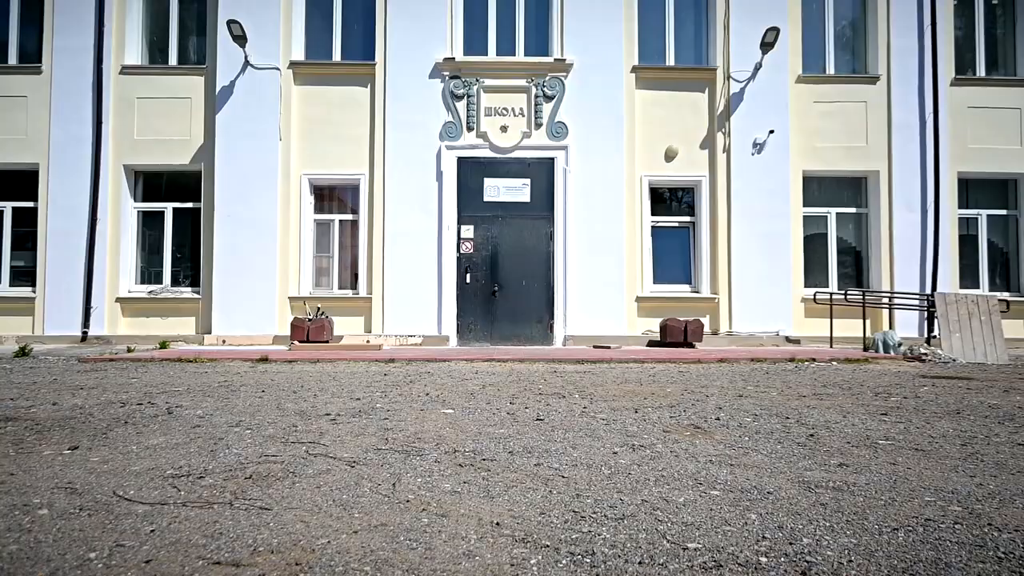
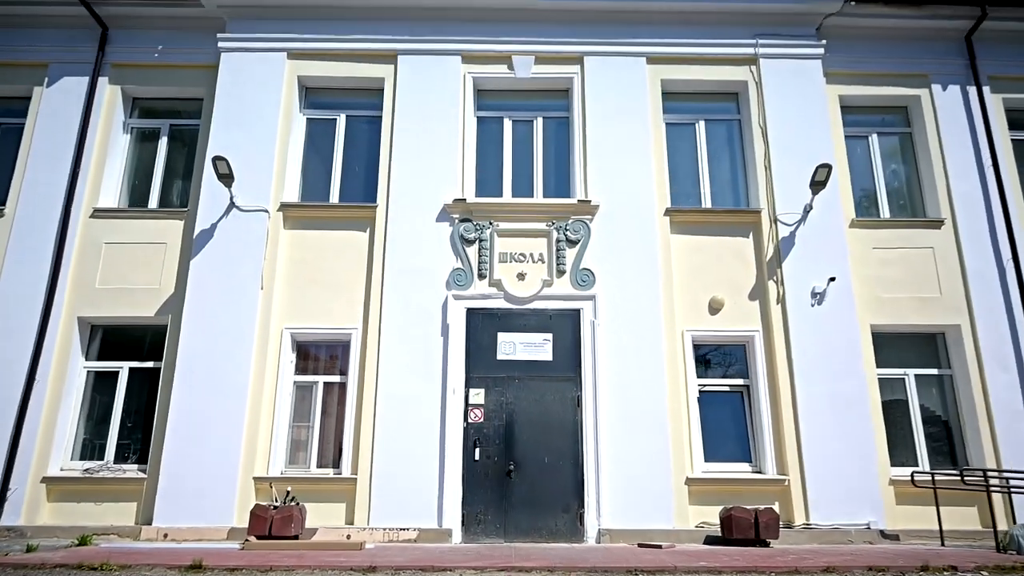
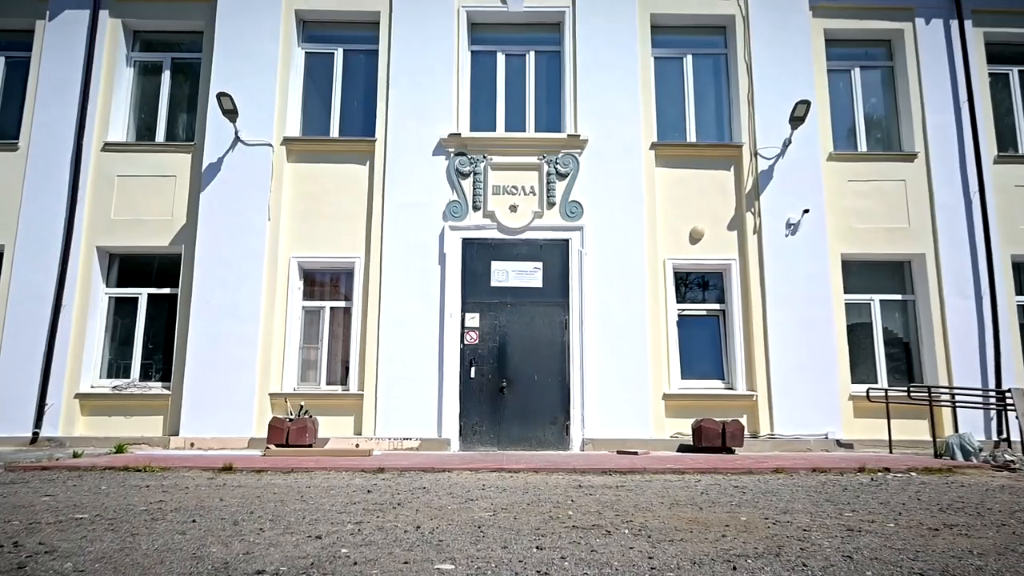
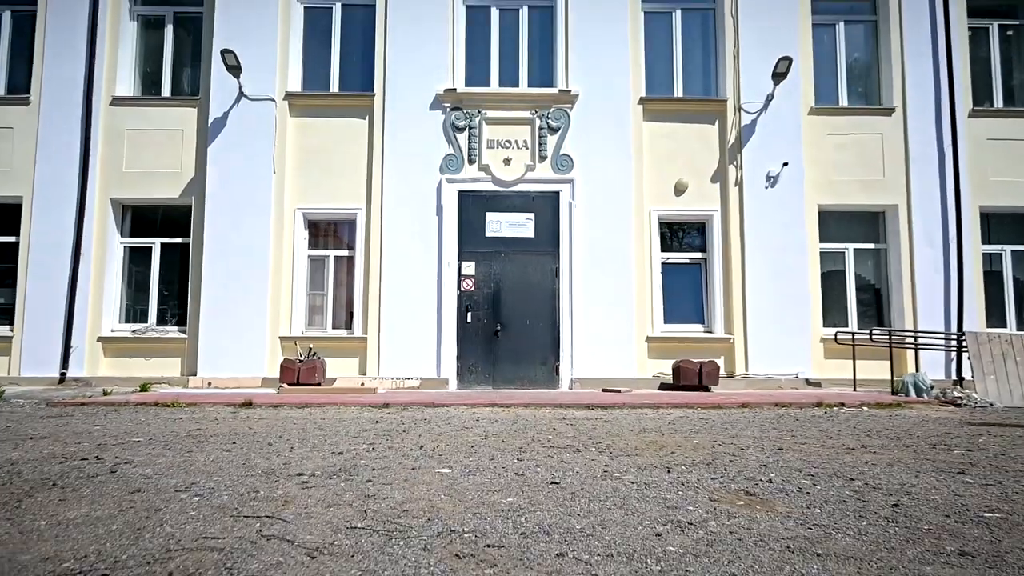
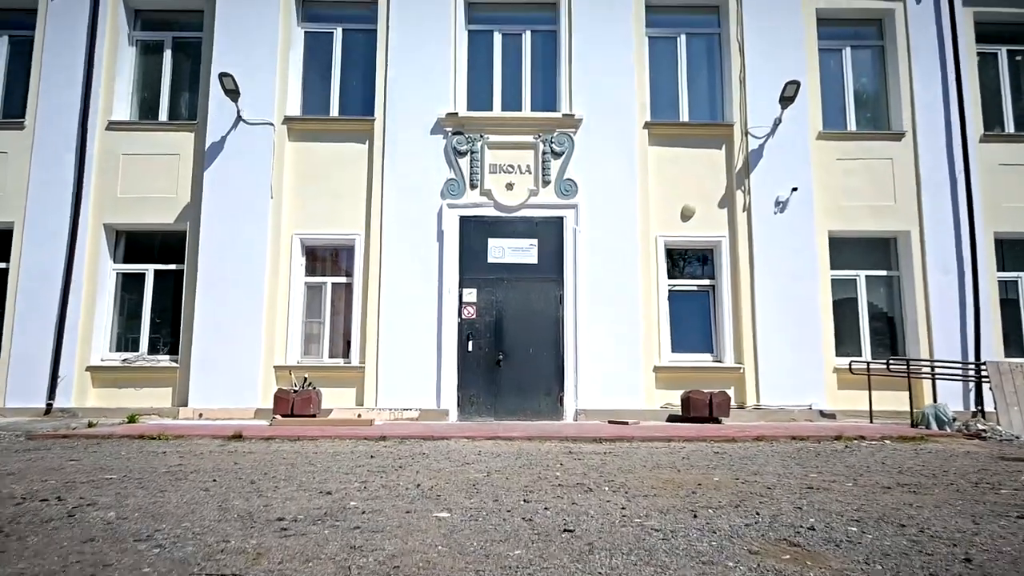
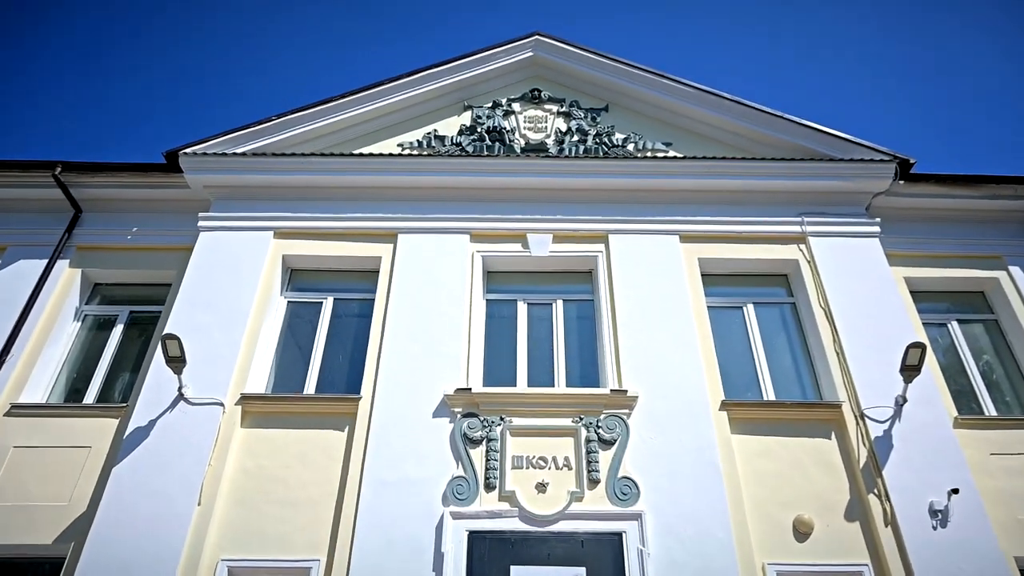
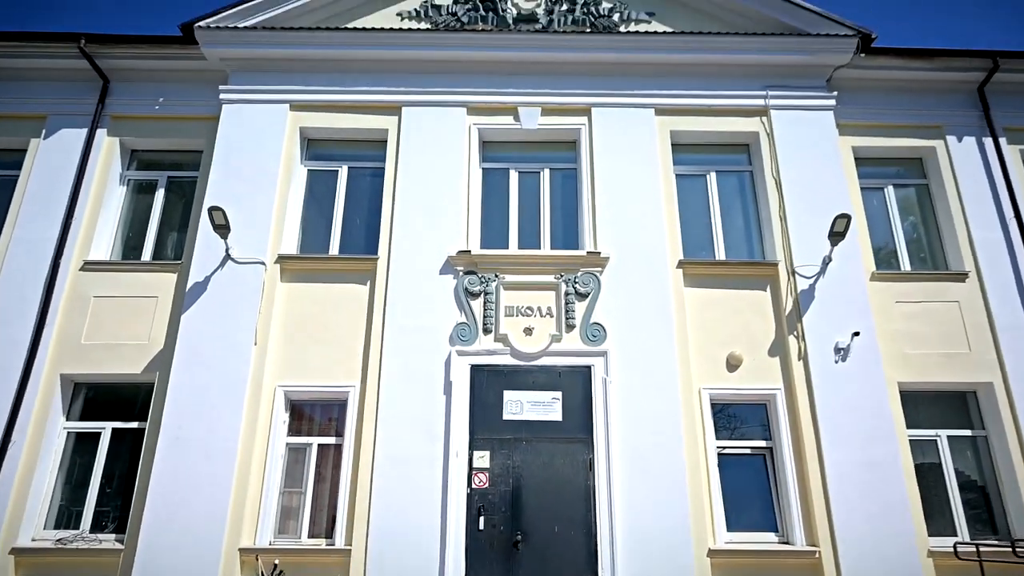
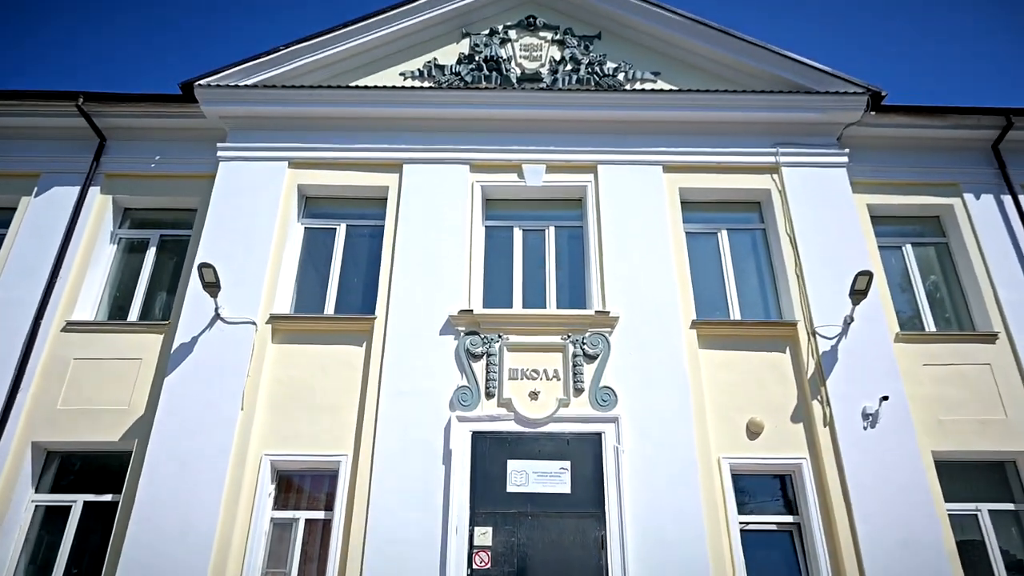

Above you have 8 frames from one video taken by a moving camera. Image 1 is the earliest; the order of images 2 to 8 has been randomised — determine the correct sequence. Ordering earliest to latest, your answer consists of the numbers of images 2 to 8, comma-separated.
4, 5, 3, 2, 7, 8, 6
